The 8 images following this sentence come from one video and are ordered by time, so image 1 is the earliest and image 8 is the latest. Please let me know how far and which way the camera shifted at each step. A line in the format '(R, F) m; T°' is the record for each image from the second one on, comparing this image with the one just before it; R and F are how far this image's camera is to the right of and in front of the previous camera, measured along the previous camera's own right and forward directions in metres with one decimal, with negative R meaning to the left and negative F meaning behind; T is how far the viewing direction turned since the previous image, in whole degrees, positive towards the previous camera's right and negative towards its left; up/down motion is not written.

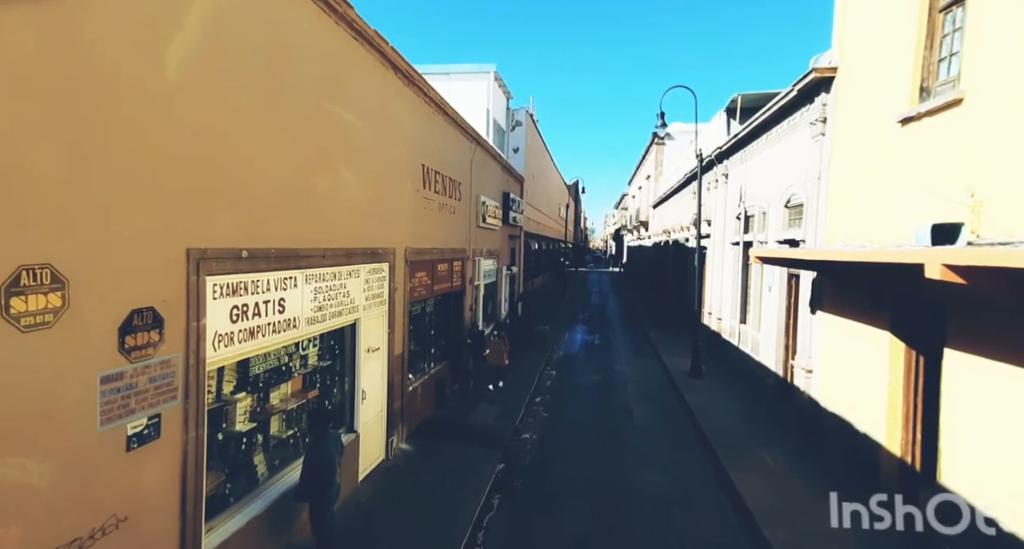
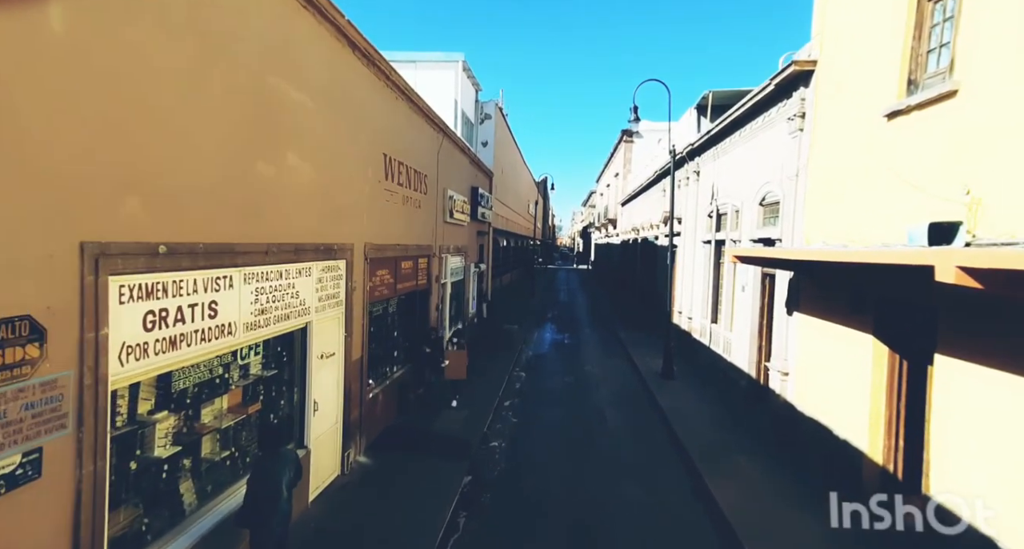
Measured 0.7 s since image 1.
(0.0, +0.4) m; +4°
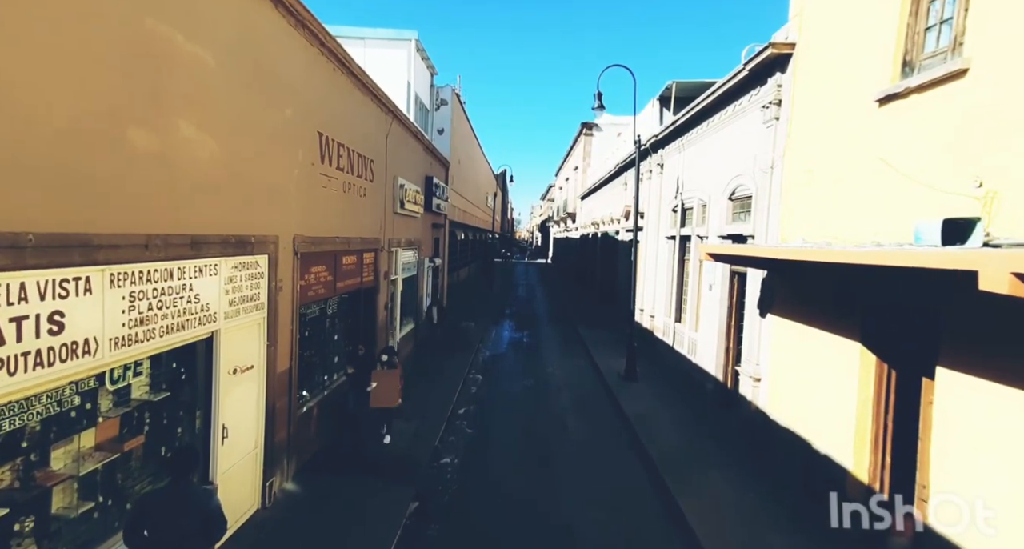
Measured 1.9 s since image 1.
(+0.1, +0.7) m; +5°
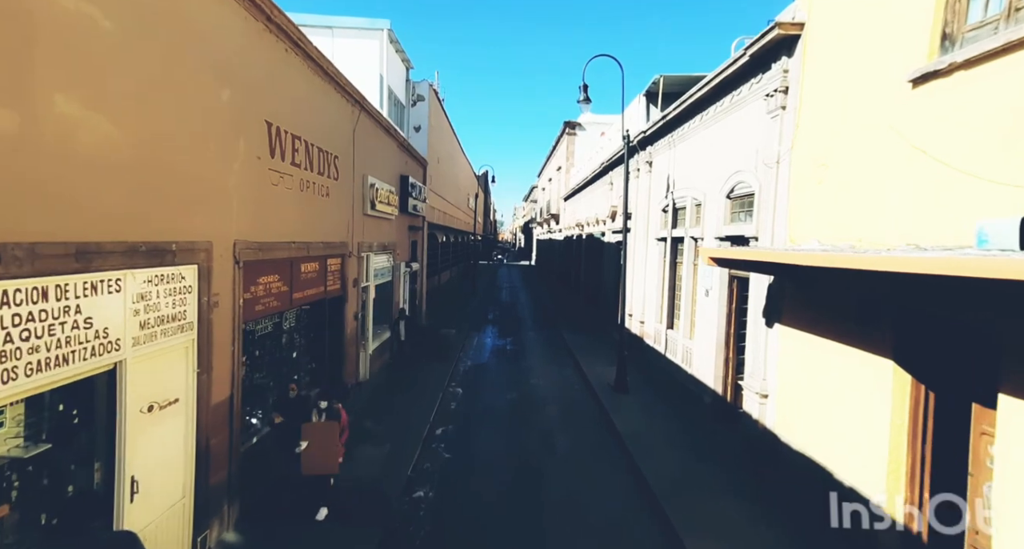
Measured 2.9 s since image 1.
(+0.1, +0.7) m; +2°
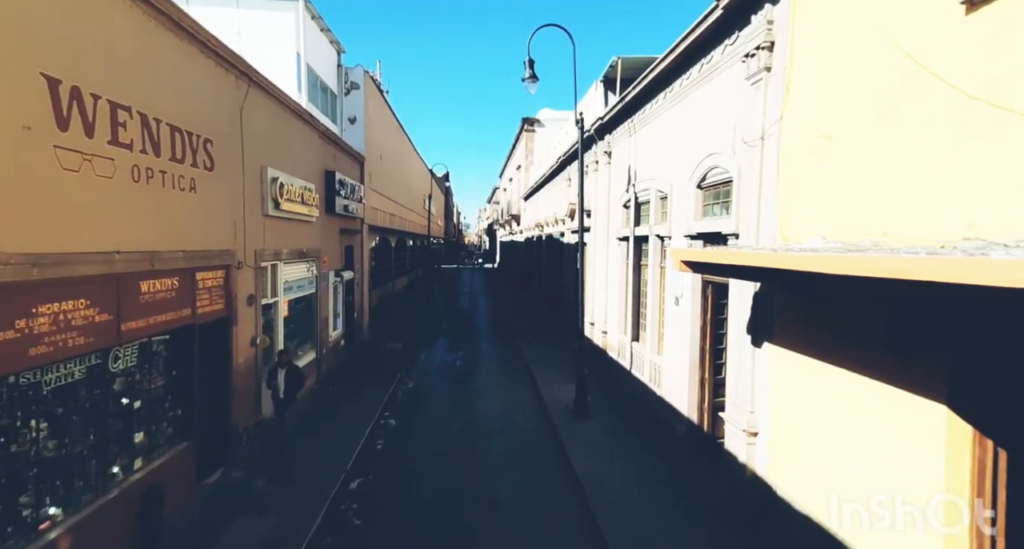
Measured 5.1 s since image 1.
(+0.5, +1.5) m; +4°
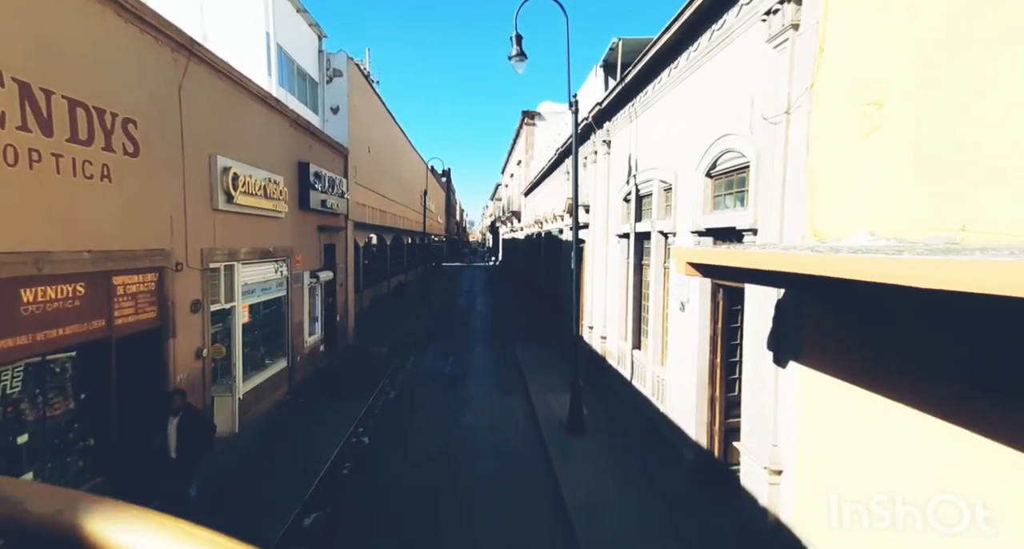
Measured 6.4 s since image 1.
(+0.3, +0.9) m; -1°
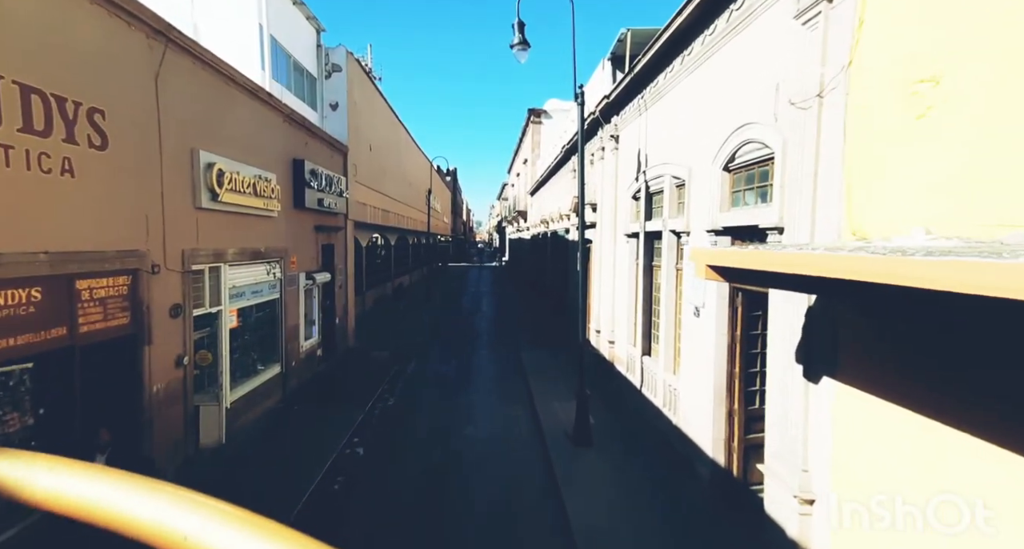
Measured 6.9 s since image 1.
(+0.1, +0.5) m; -1°
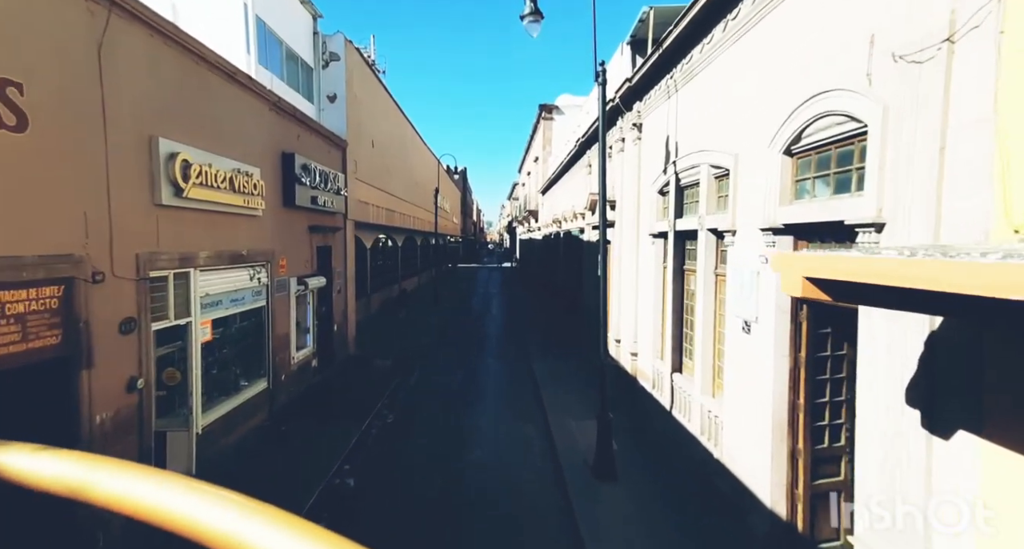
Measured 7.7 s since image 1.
(0.0, +1.0) m; -1°
